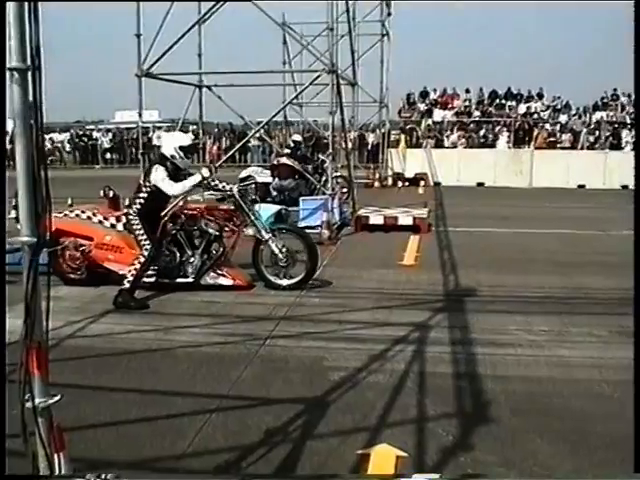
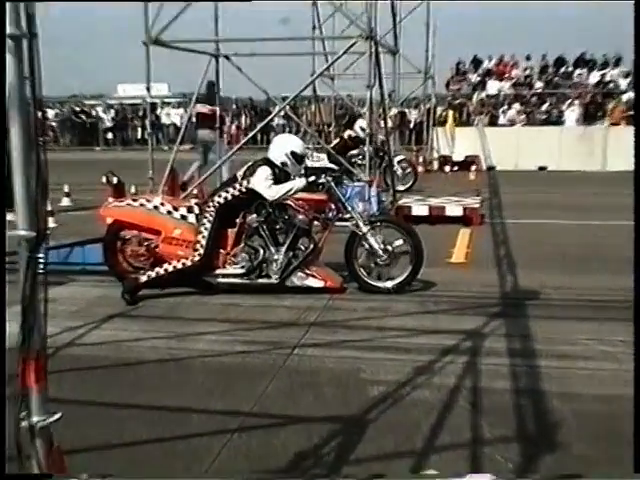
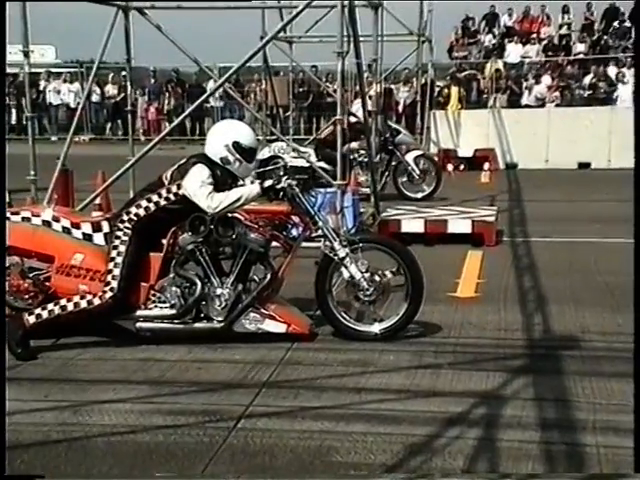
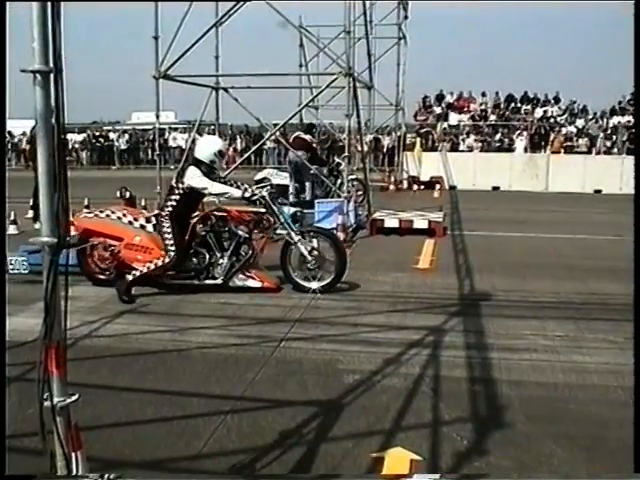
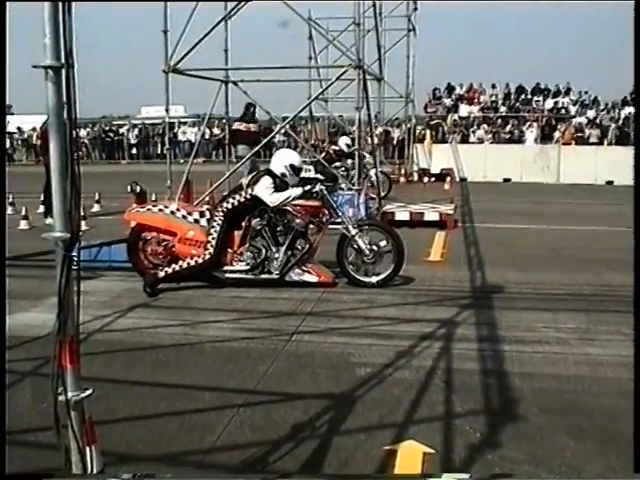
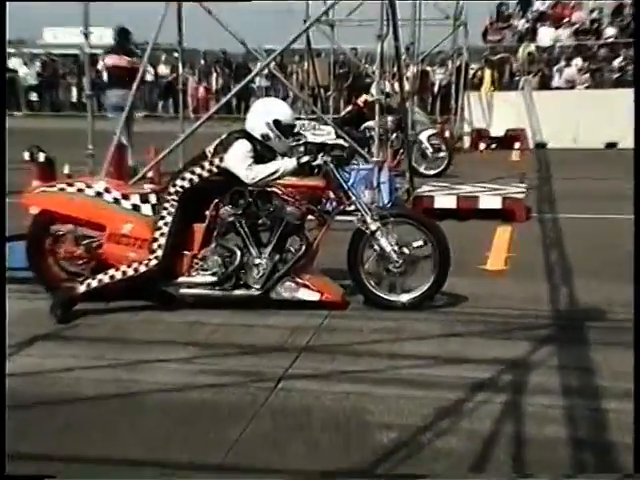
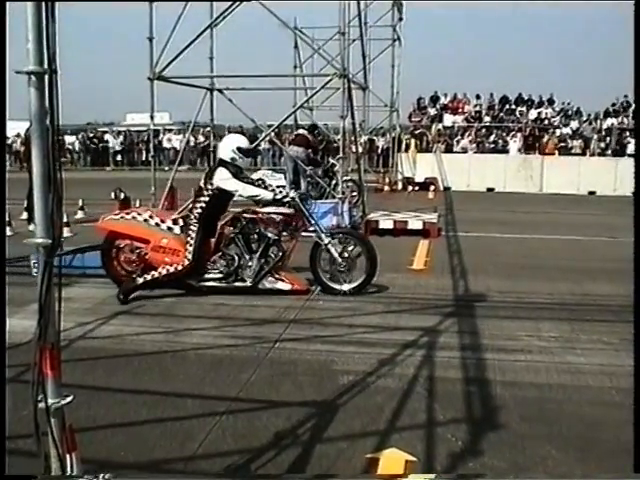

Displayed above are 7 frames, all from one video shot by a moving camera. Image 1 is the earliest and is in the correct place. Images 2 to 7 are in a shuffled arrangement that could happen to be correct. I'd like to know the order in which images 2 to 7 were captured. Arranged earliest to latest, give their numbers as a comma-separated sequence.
4, 7, 5, 2, 6, 3
